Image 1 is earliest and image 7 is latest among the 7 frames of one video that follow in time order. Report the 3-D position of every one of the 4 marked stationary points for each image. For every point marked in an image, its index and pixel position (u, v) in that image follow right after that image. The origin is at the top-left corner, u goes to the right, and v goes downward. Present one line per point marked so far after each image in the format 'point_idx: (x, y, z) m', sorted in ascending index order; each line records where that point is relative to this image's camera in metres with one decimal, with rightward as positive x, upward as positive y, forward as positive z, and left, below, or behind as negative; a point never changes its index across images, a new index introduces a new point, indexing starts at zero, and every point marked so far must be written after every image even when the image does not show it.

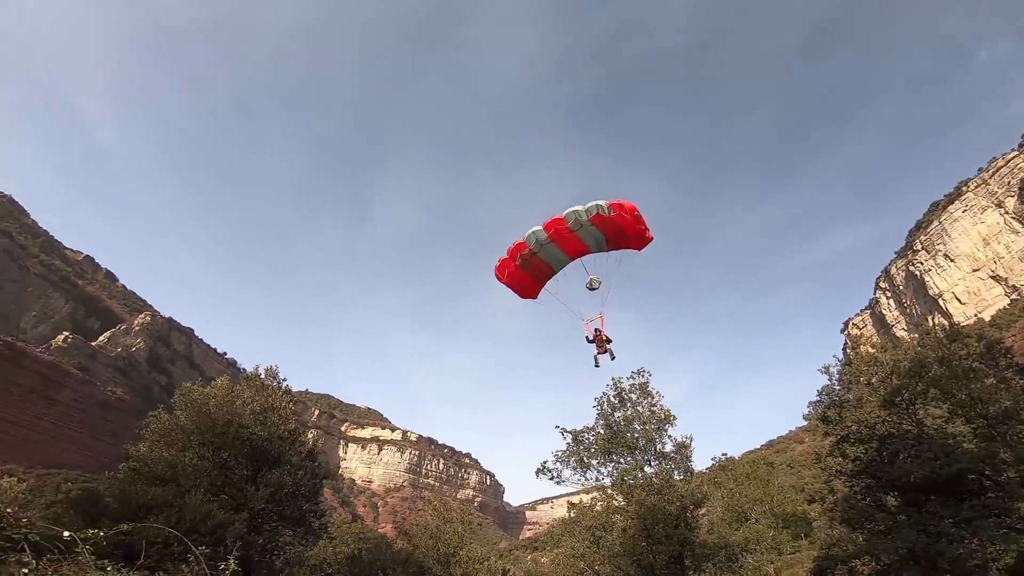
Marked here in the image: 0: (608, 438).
0: (+3.2, -5.4, +18.7) m
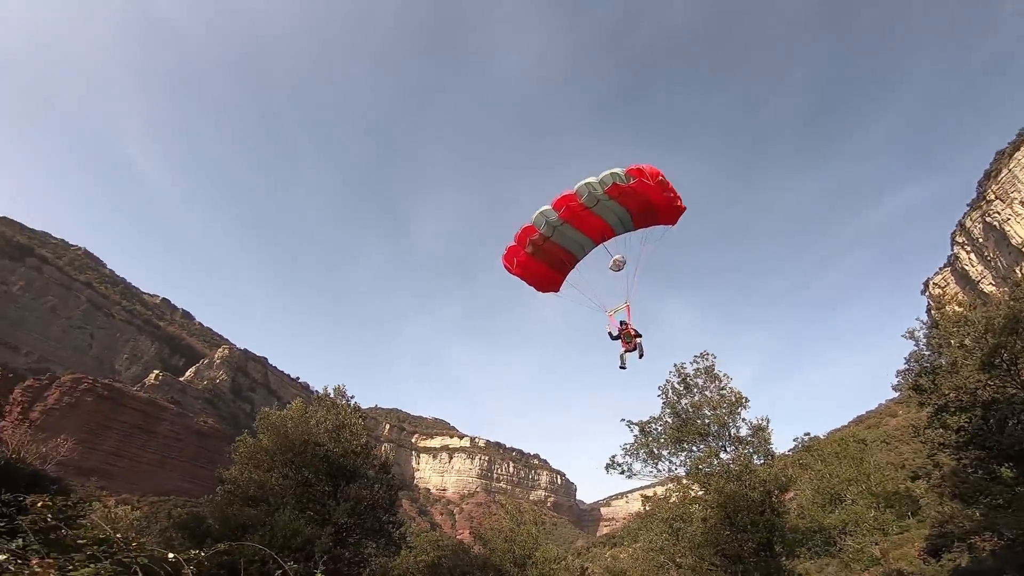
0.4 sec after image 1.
0: (+5.8, -4.9, +18.3) m
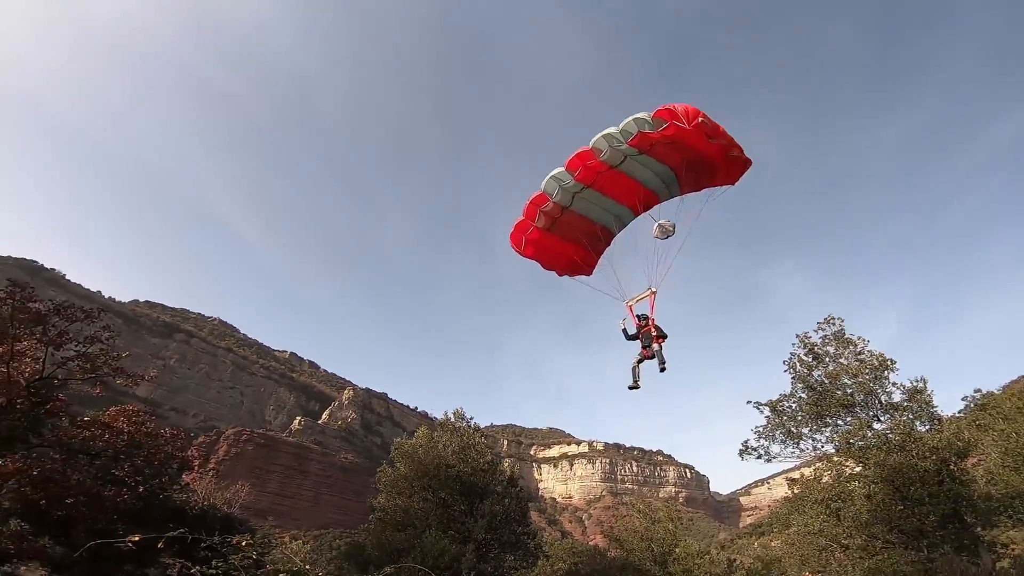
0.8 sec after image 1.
0: (+10.5, -3.9, +17.5) m
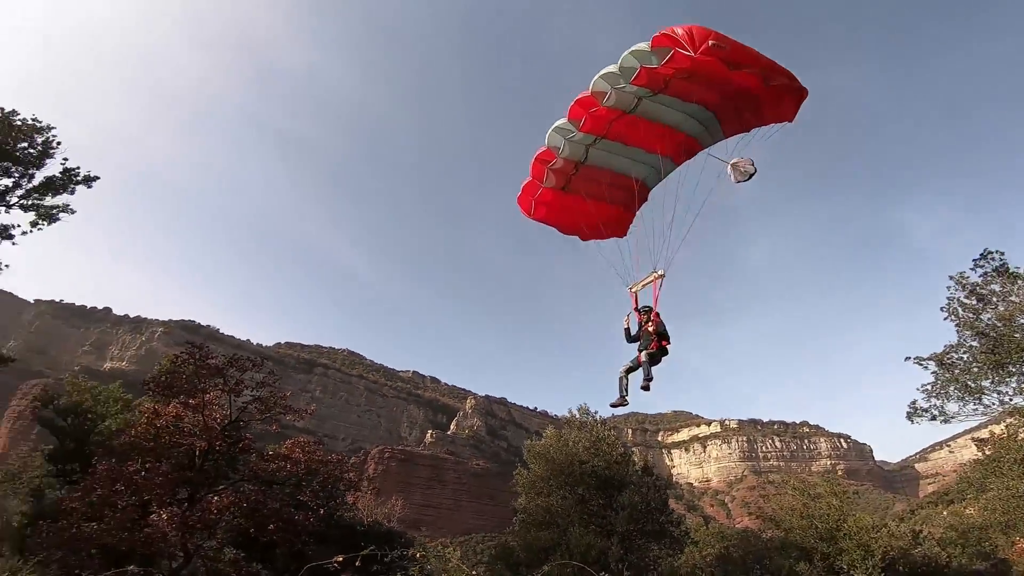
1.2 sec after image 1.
0: (+15.0, -1.7, +15.1) m
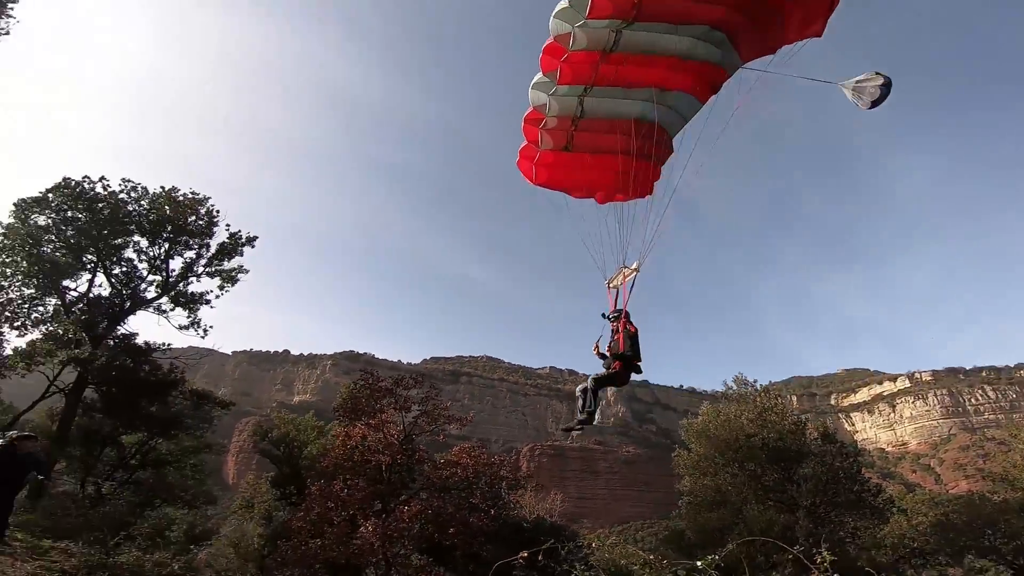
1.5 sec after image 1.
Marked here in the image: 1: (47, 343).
0: (+18.6, +1.5, +11.0) m
1: (-11.7, -1.3, +13.0) m
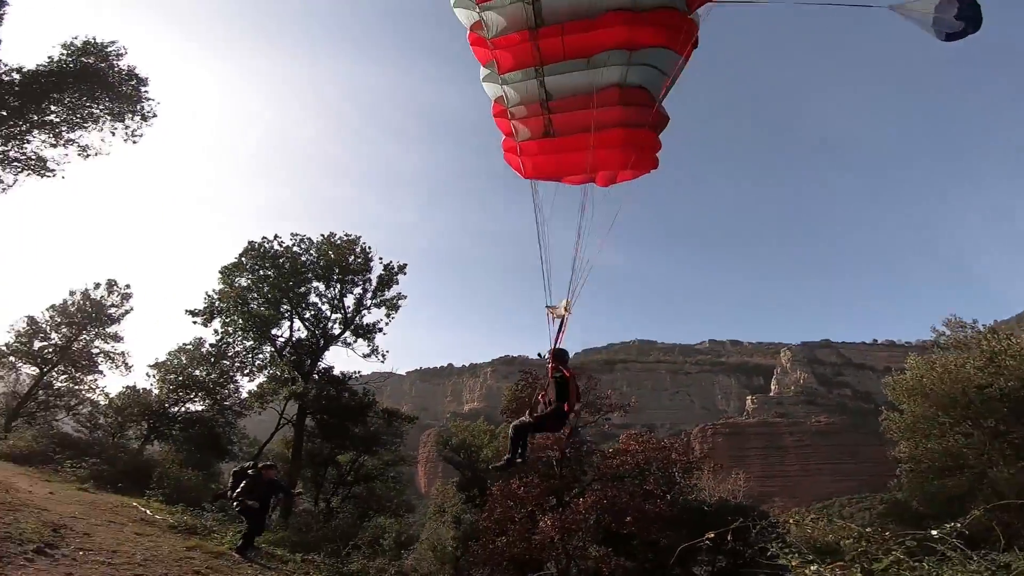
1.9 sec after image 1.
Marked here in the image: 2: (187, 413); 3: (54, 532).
0: (+20.2, +4.4, +6.1) m
1: (-7.6, -3.1, +16.3) m
2: (-11.4, -4.4, +18.0) m
3: (-3.8, -2.0, +4.3) m
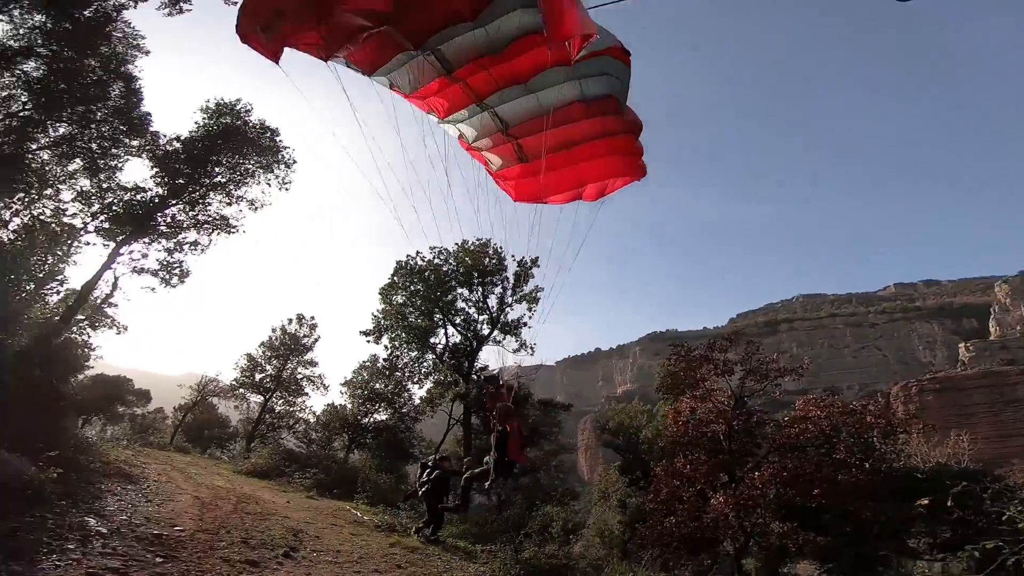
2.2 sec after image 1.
0: (+19.9, +7.5, +0.8) m
1: (-2.6, -3.7, +18.2) m
2: (-5.6, -5.4, +20.9) m
3: (-2.3, -2.7, +5.5) m
